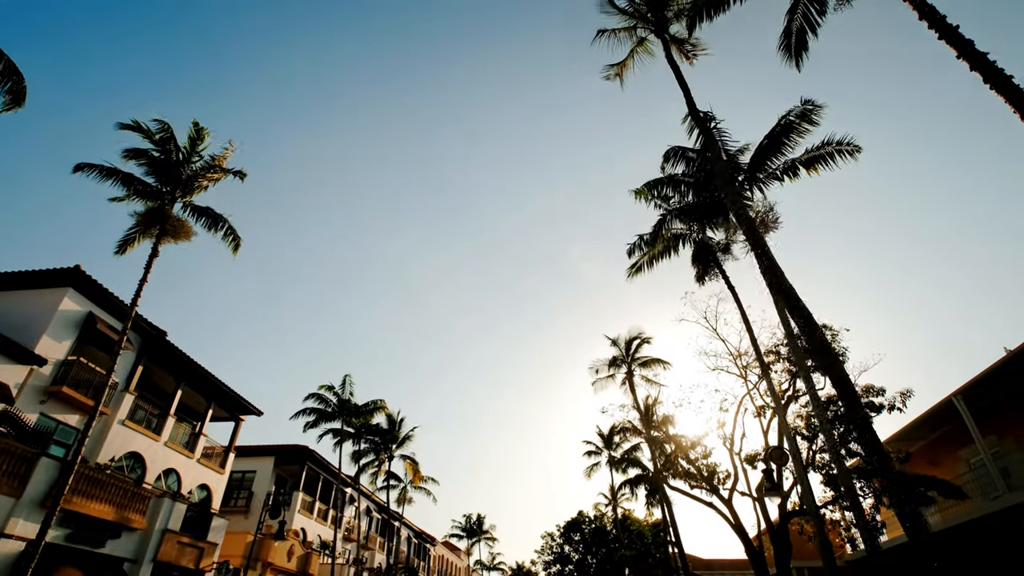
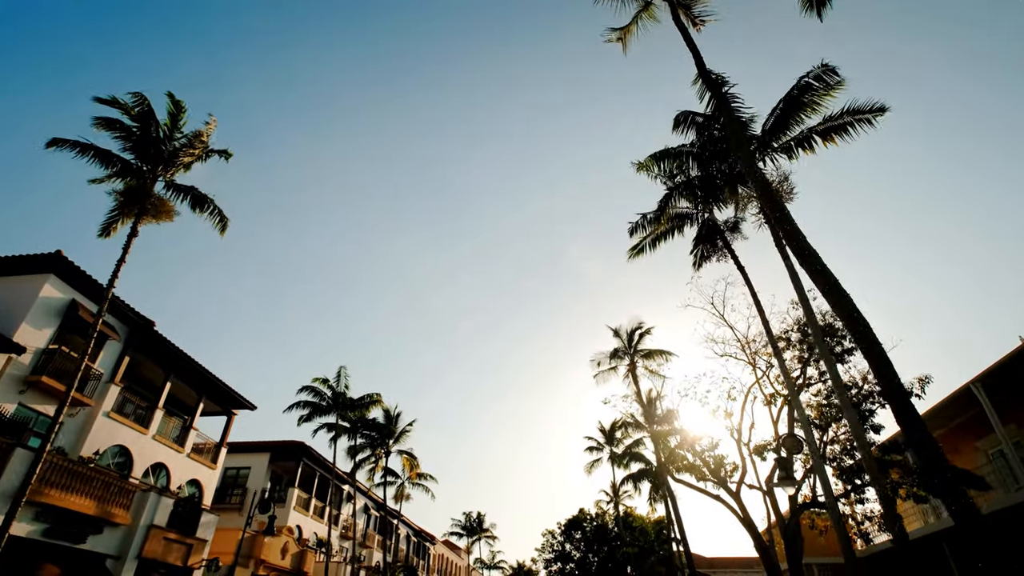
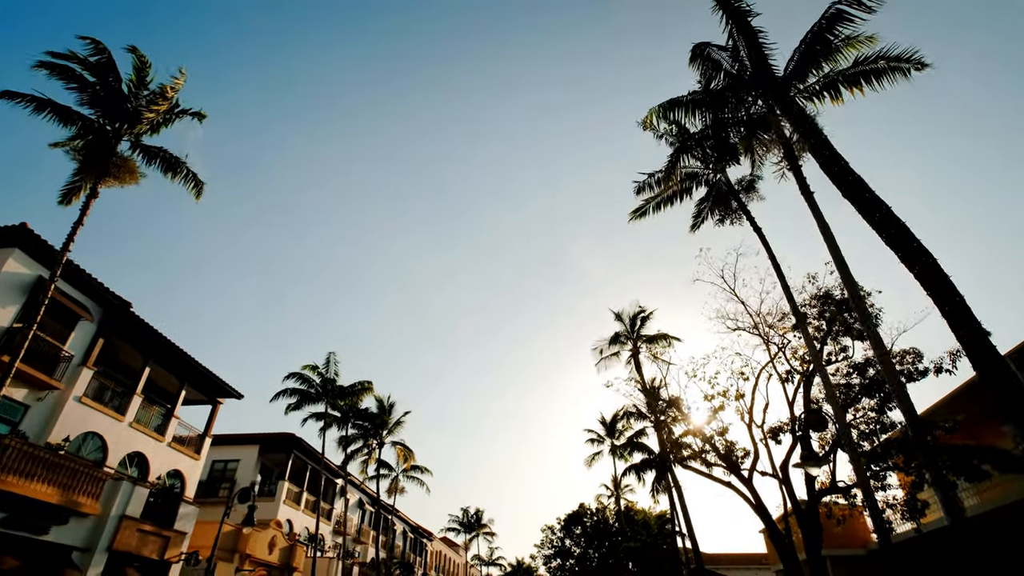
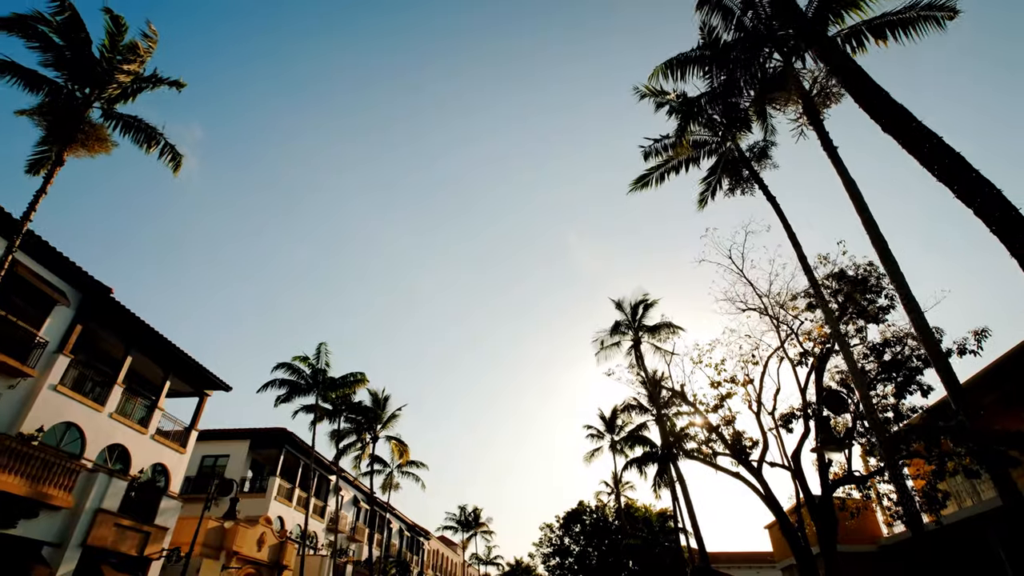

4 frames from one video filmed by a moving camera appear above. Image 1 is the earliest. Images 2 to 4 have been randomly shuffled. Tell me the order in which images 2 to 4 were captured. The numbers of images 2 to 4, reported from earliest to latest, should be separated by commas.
2, 3, 4
